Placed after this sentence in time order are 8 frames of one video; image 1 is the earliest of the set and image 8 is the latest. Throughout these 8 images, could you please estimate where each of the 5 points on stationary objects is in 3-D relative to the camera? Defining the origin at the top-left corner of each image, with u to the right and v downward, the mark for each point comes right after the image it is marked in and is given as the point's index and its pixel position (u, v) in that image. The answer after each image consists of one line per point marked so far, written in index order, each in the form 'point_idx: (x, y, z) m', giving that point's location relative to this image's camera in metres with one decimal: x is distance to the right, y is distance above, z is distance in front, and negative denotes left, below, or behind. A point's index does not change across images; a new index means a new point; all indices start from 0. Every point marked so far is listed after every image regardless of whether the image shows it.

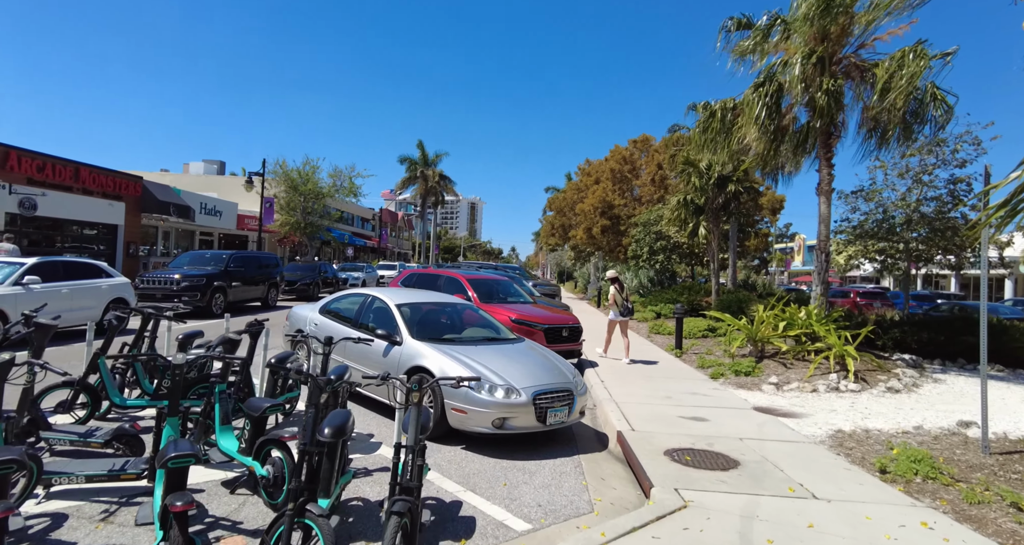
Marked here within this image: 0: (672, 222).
0: (+6.0, +1.8, +19.8) m
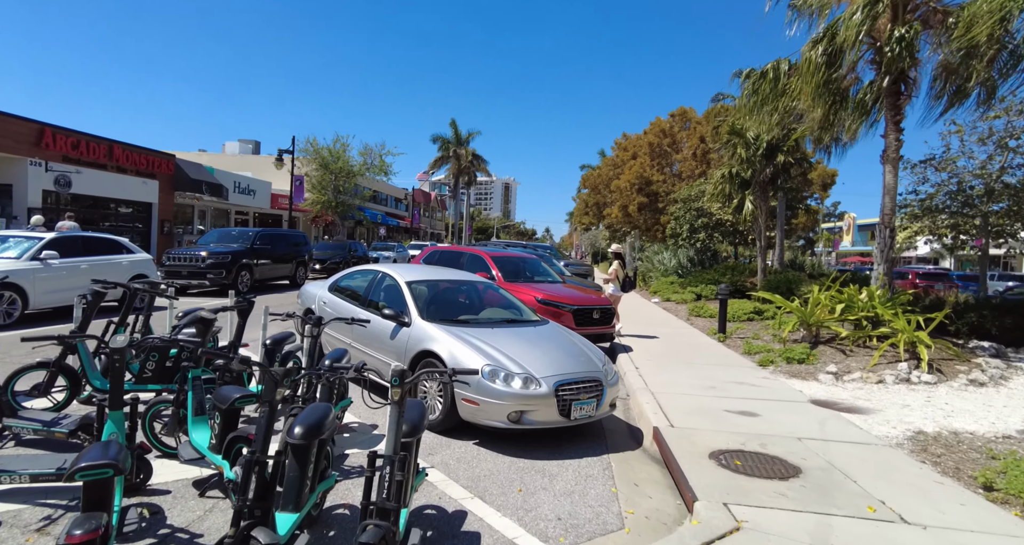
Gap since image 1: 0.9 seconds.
0: (+7.2, +2.6, +18.6) m
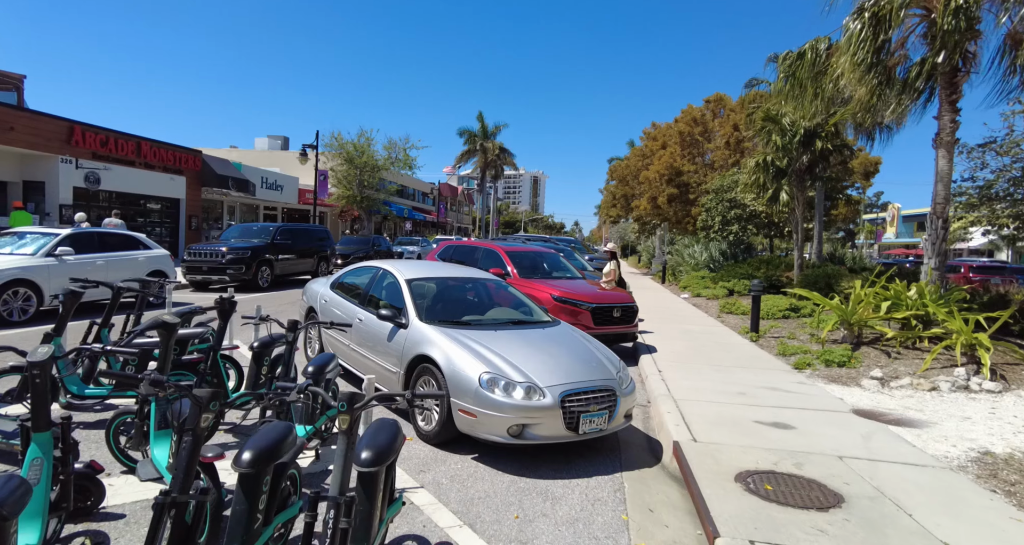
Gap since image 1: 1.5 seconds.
0: (+7.9, +2.8, +17.7) m
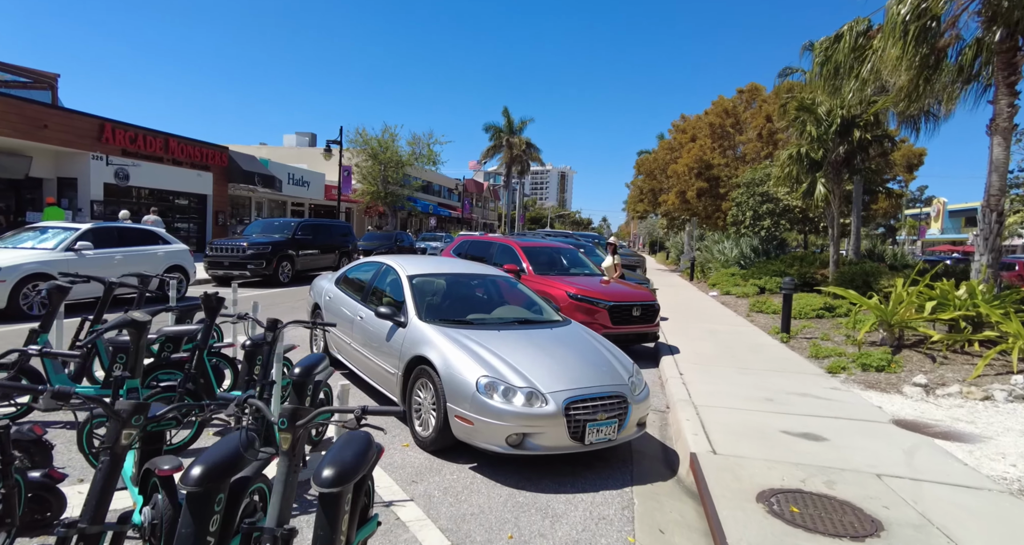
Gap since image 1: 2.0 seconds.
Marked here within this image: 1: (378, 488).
0: (+8.7, +2.9, +17.0) m
1: (-0.8, -1.3, +3.2) m
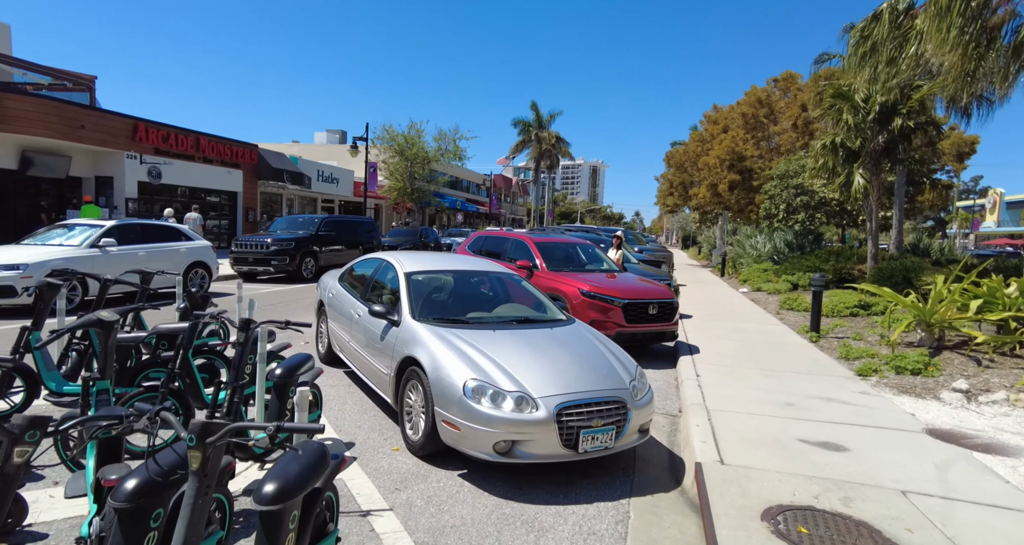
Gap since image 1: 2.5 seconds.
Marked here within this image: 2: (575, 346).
0: (+9.3, +3.0, +16.2) m
1: (-0.9, -1.3, +3.1) m
2: (+0.5, -0.6, +4.2) m
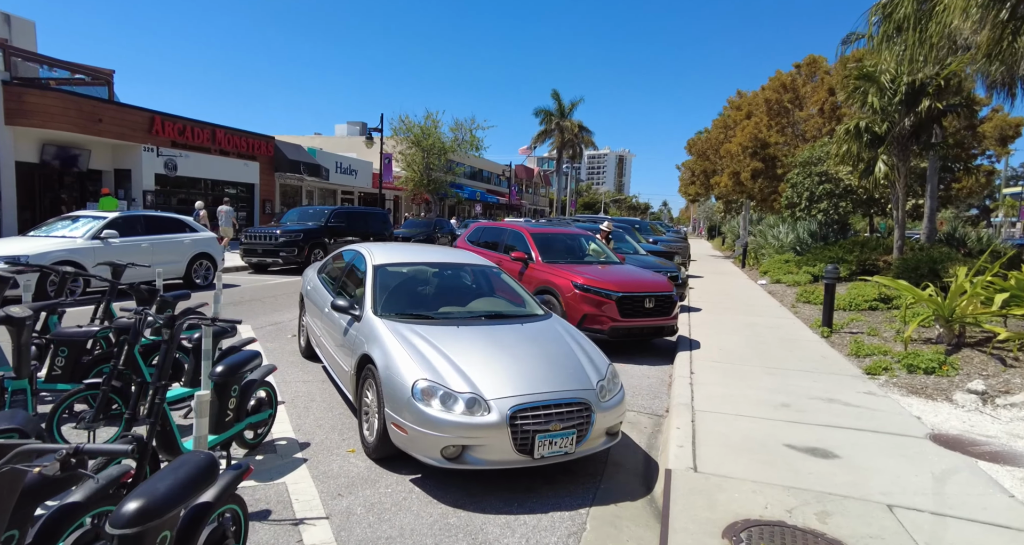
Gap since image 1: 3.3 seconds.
0: (+9.6, +3.3, +15.5) m
1: (-1.2, -1.3, +3.0) m
2: (+0.2, -0.5, +3.9) m
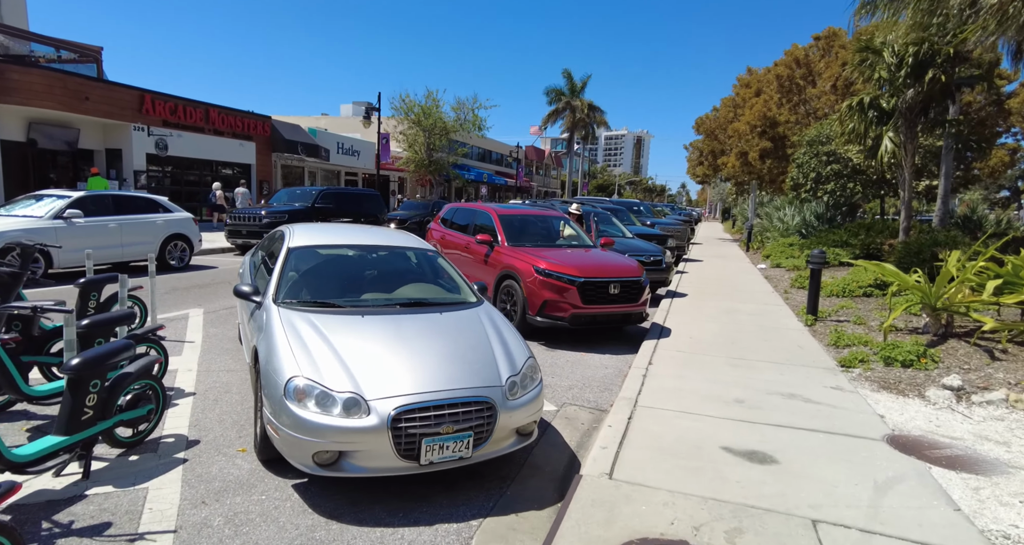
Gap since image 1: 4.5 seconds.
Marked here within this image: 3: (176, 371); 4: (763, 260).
0: (+9.3, +3.7, +14.8) m
1: (-1.9, -1.2, +2.7) m
2: (-0.4, -0.4, +3.6) m
3: (-3.1, -0.9, +4.8) m
4: (+8.4, +0.4, +17.5) m
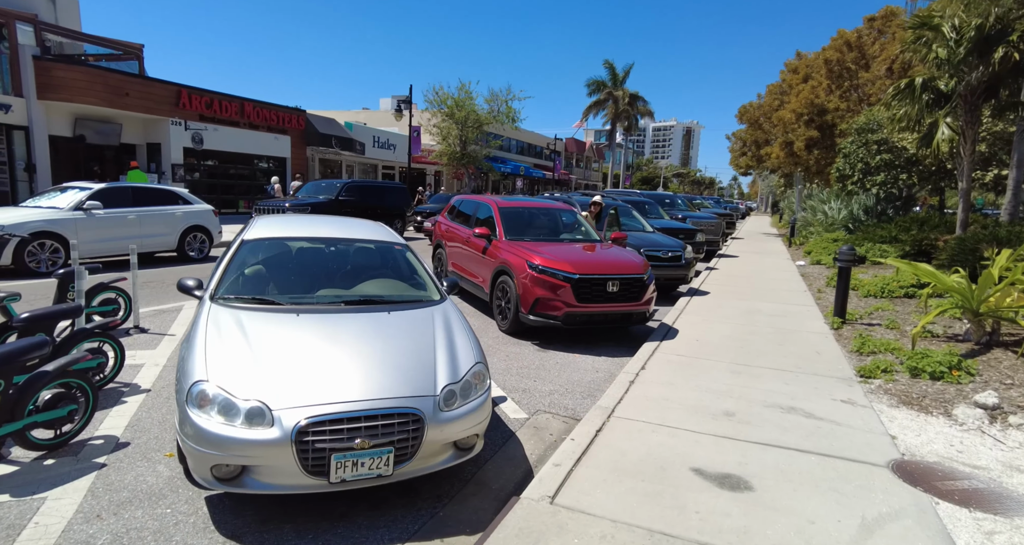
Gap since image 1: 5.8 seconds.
0: (+9.9, +3.8, +13.6) m
1: (-2.3, -1.2, +2.6) m
2: (-0.7, -0.4, +3.4) m
3: (-3.3, -0.8, +4.7) m
4: (+9.1, +0.5, +16.5) m
